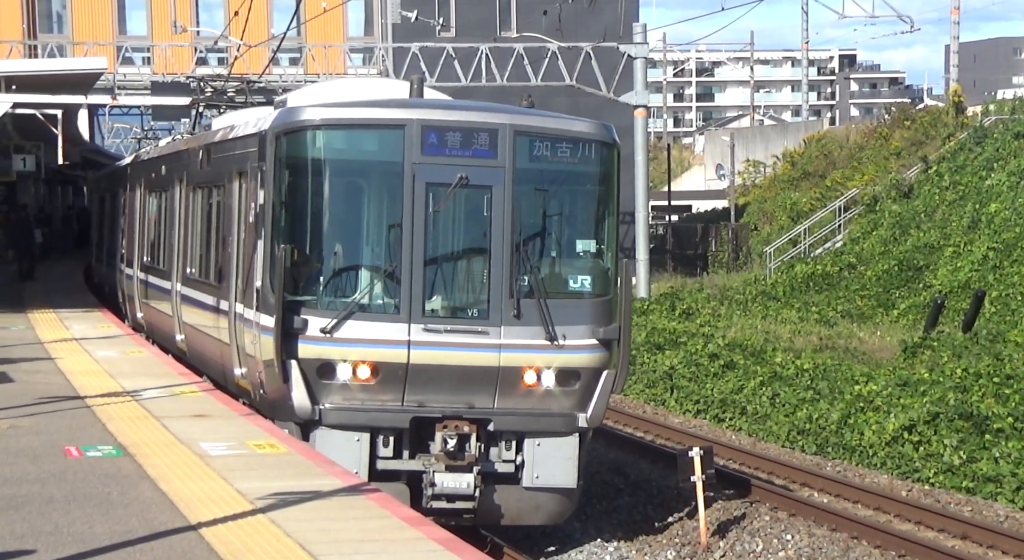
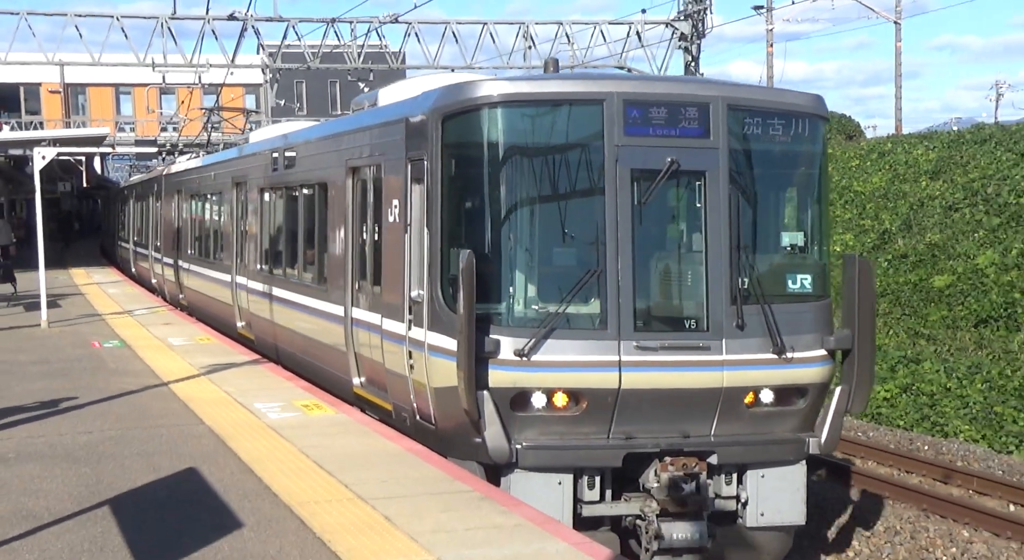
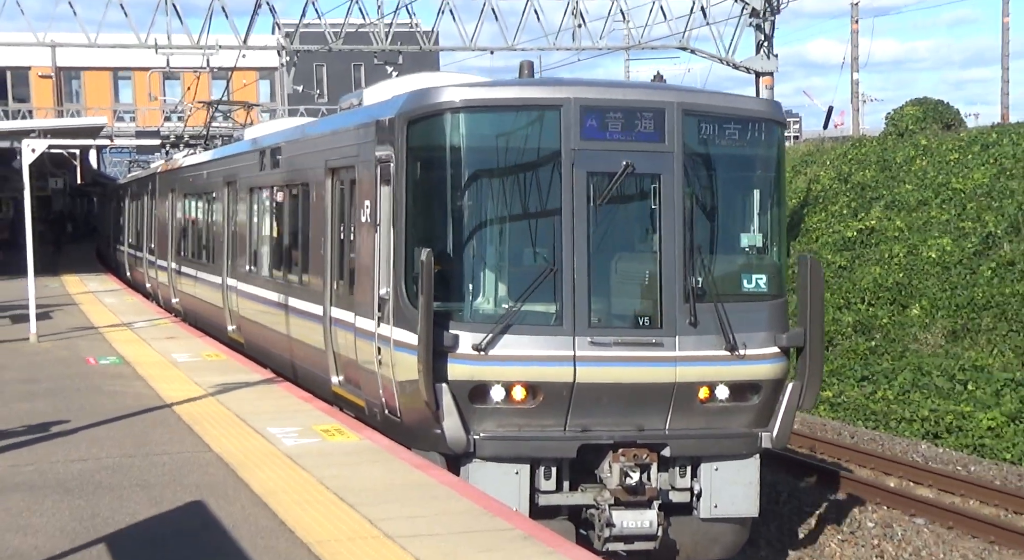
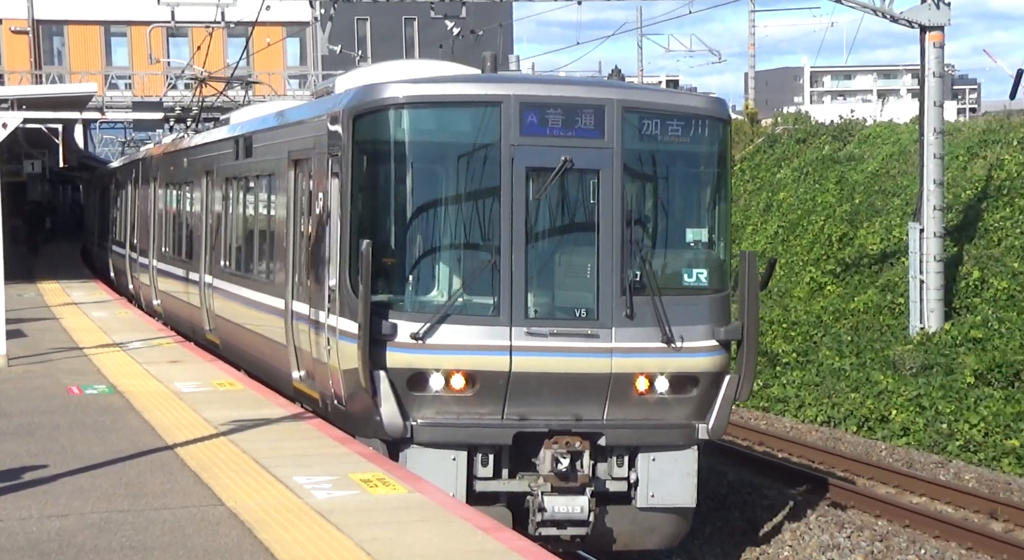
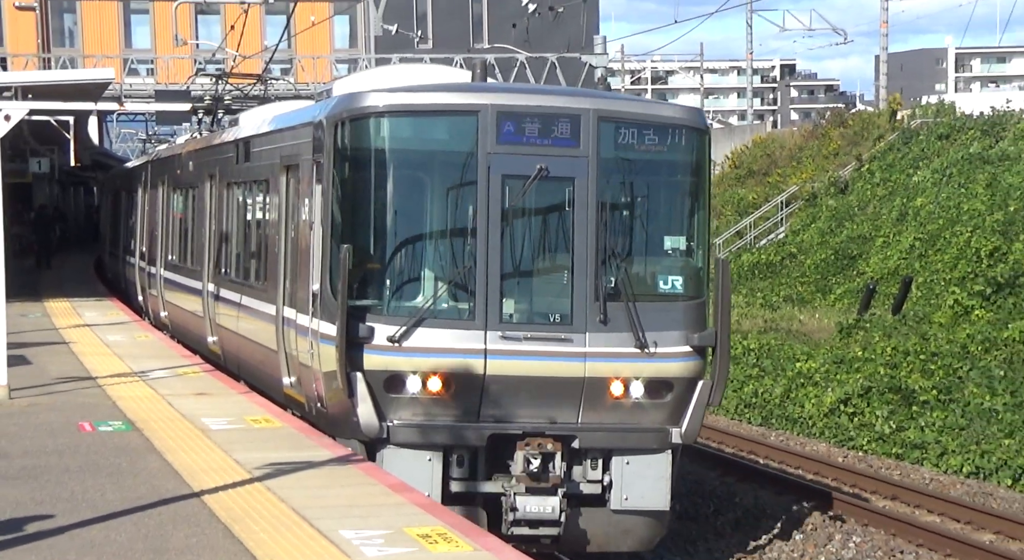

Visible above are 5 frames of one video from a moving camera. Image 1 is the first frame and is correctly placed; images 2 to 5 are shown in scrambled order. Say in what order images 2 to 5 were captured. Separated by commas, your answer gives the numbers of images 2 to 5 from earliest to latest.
5, 4, 3, 2
